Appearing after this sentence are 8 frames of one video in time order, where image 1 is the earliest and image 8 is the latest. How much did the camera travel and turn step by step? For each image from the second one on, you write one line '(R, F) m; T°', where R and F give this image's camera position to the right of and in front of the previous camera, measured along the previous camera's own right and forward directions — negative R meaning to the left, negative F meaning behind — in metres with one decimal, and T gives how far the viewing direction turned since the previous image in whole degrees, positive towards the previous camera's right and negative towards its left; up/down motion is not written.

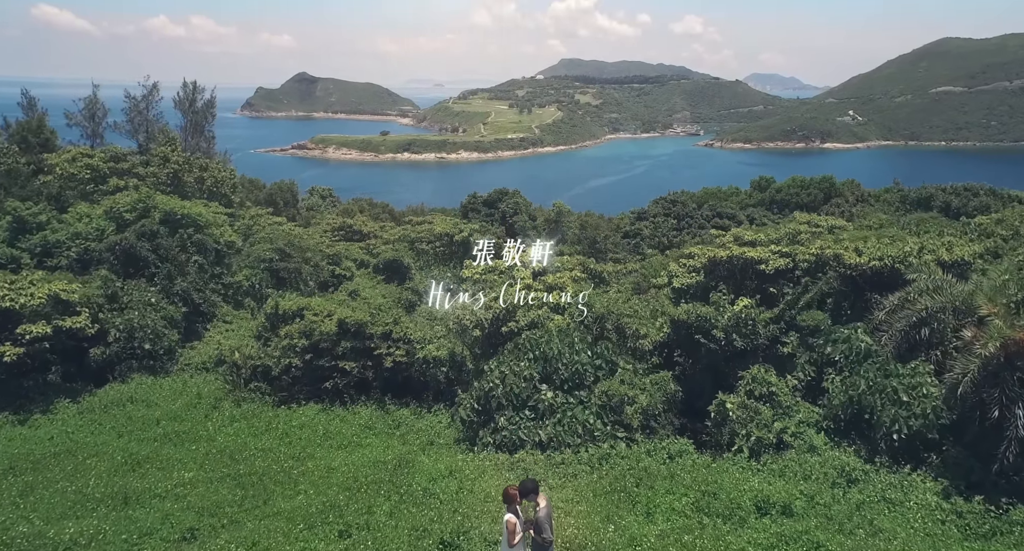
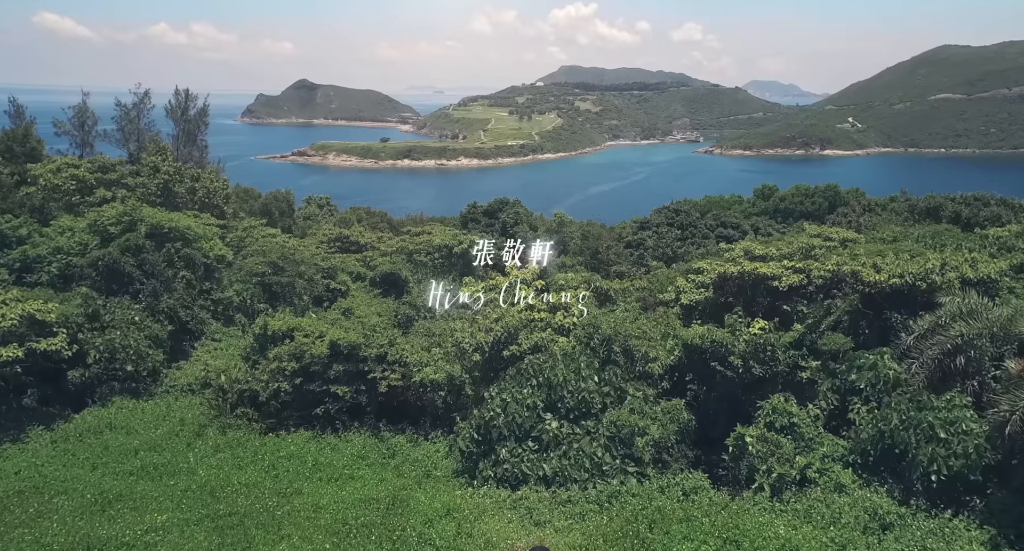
(0.0, +0.5) m; 0°
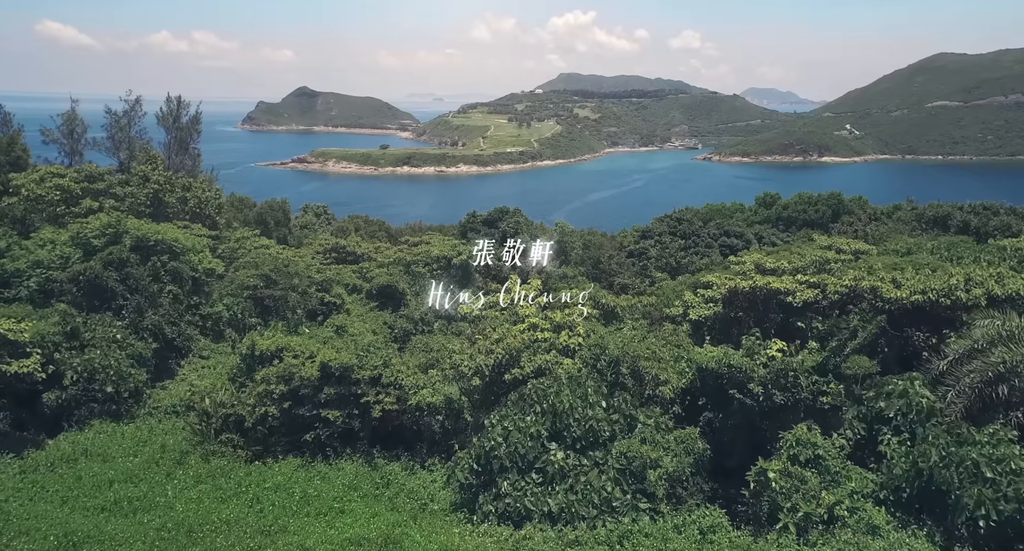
(0.0, +0.5) m; 0°
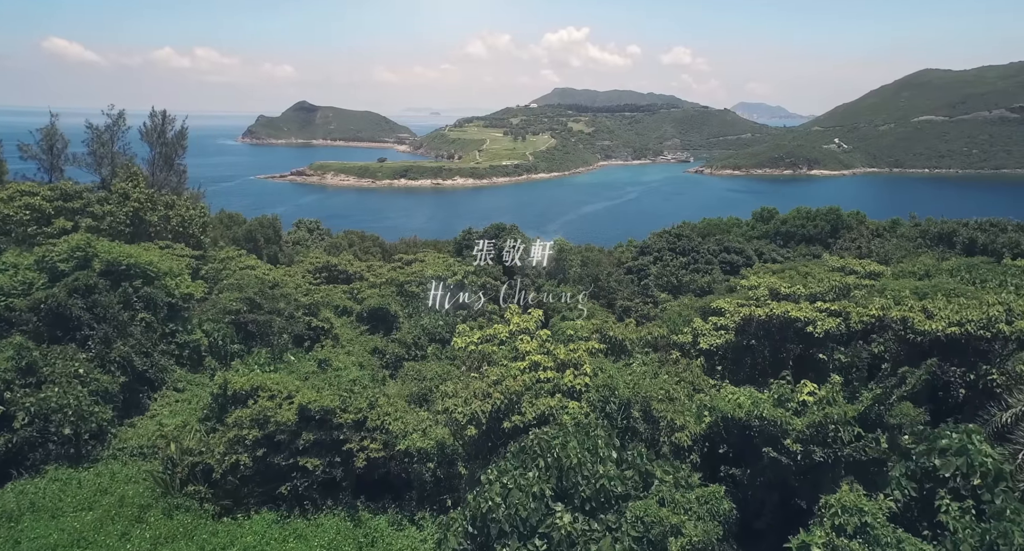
(0.0, +0.8) m; 0°
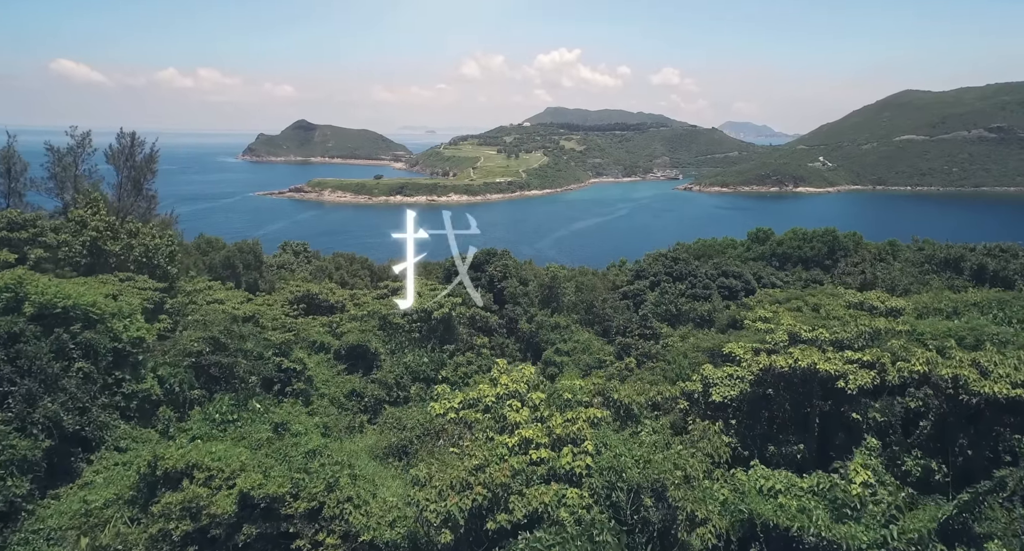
(+0.1, +1.2) m; +1°
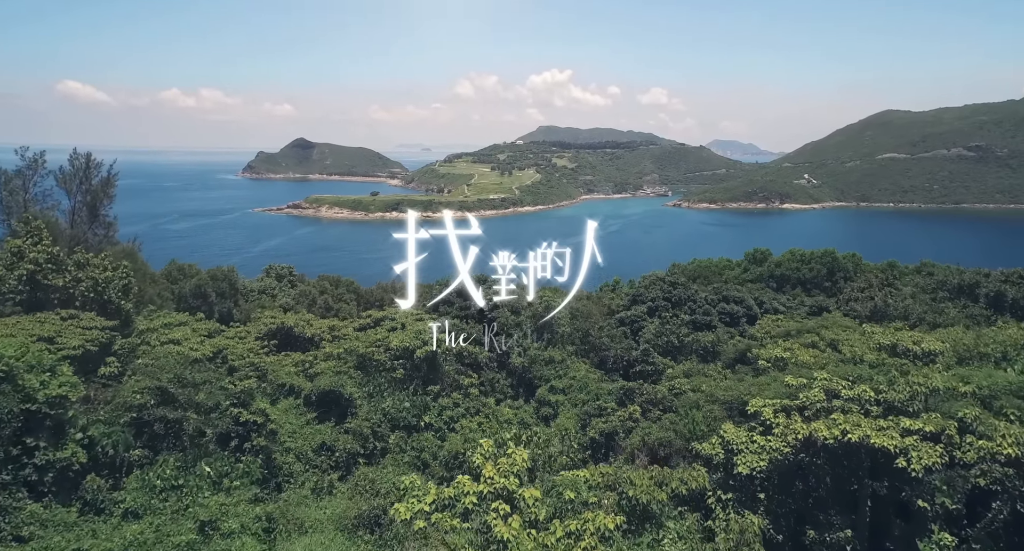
(+0.1, +1.5) m; +1°
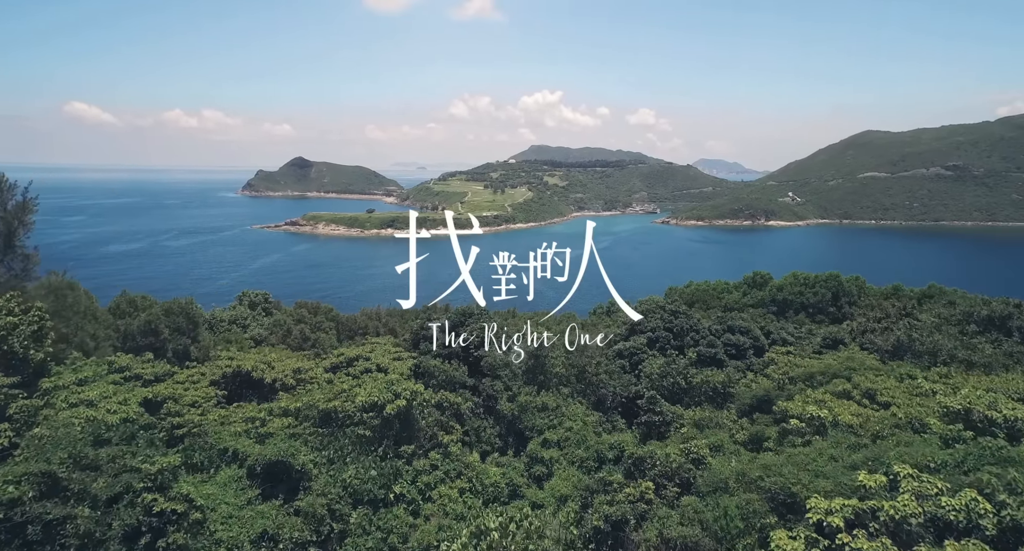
(+0.1, +2.3) m; +1°
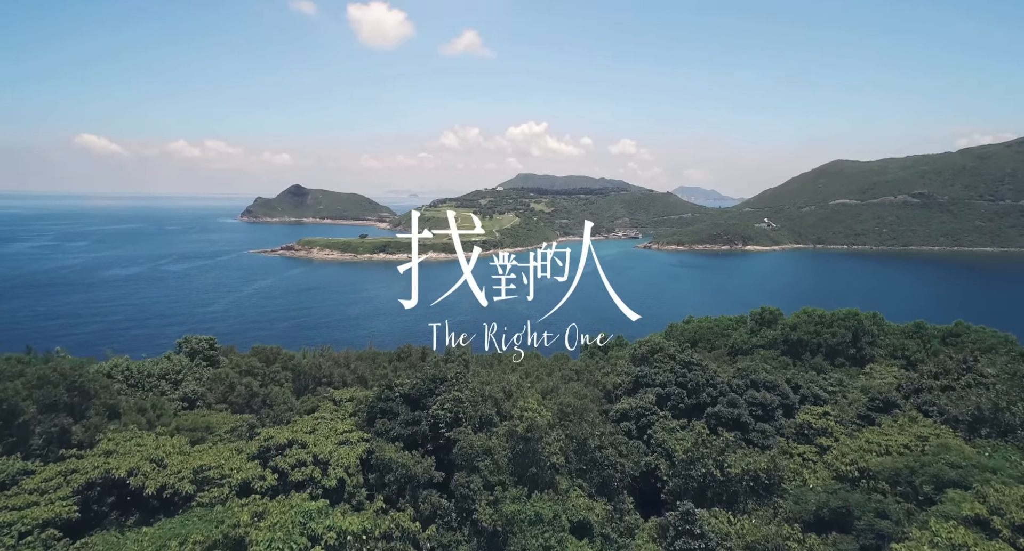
(+0.1, +4.7) m; +1°
